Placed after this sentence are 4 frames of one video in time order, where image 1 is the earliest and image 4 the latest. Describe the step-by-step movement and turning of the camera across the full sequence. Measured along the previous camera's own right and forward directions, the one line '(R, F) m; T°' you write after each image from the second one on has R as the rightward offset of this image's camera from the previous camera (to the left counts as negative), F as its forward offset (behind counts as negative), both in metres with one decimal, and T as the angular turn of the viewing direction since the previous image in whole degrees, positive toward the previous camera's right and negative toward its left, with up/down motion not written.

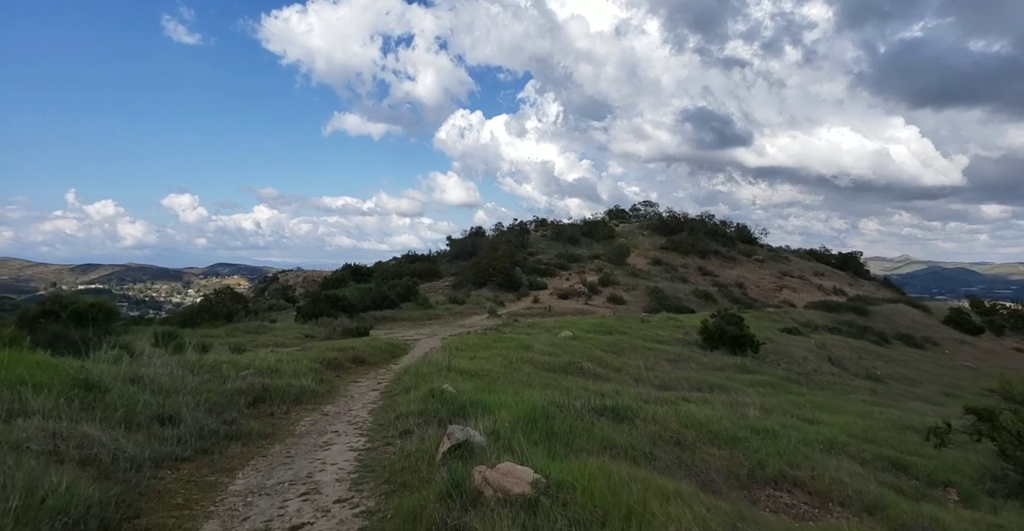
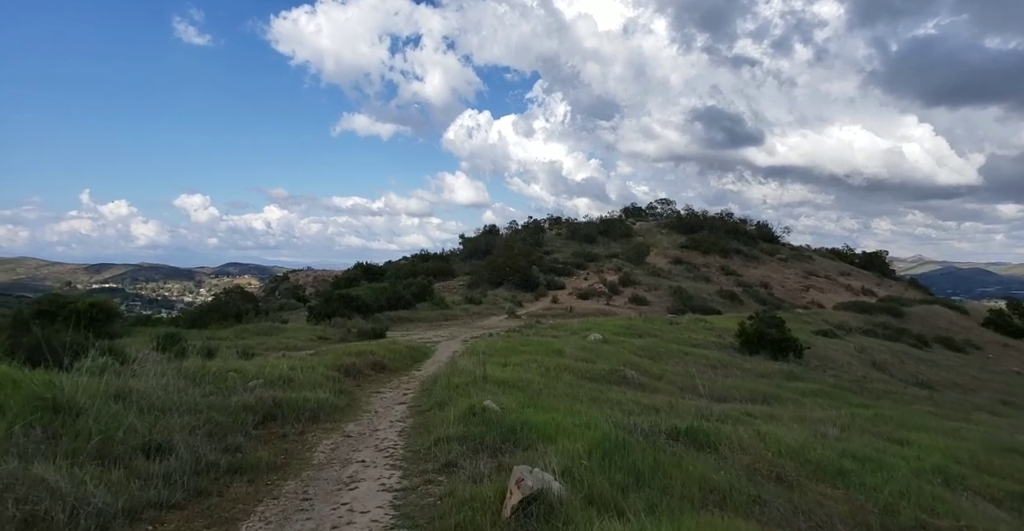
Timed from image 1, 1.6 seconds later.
(-0.6, +1.4) m; -1°
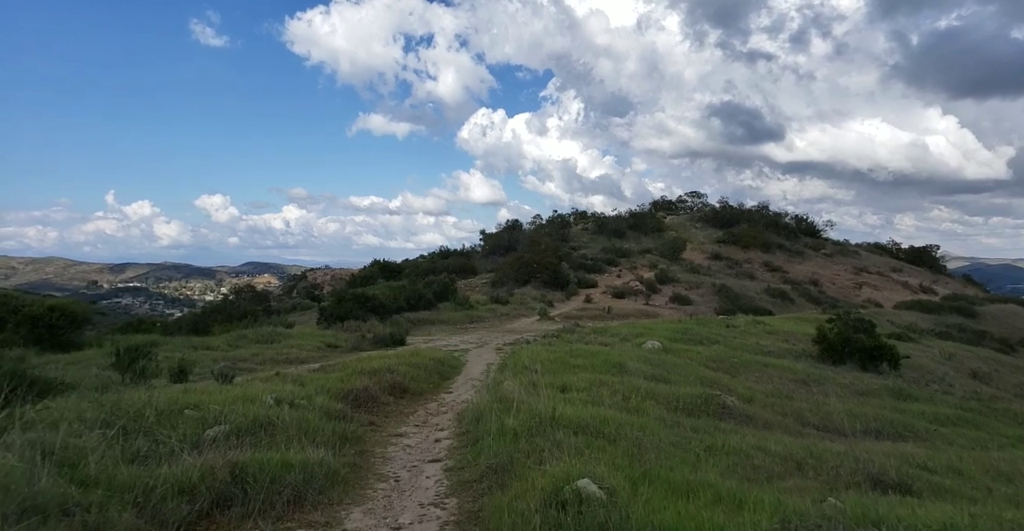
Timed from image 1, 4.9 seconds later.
(-0.8, +3.3) m; -2°
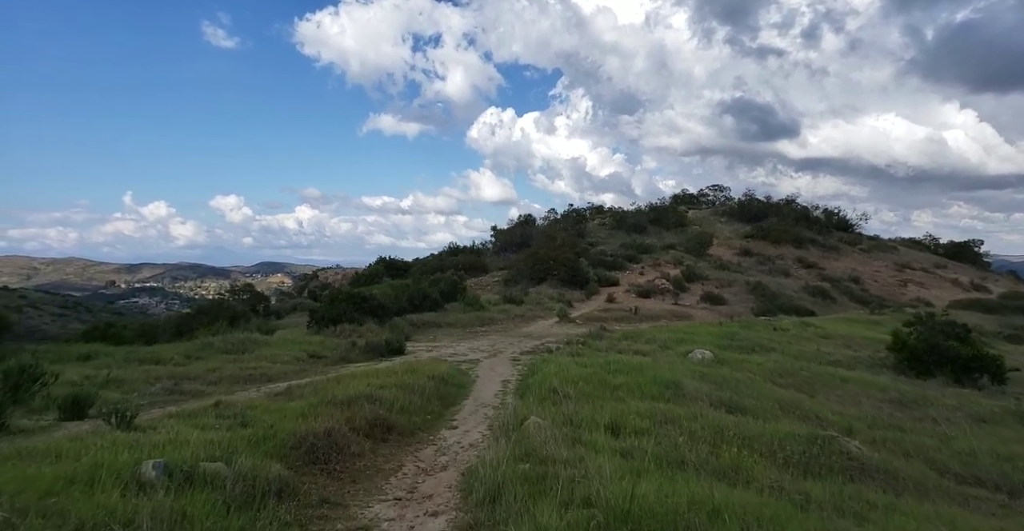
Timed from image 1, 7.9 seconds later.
(-0.2, +3.1) m; -1°
